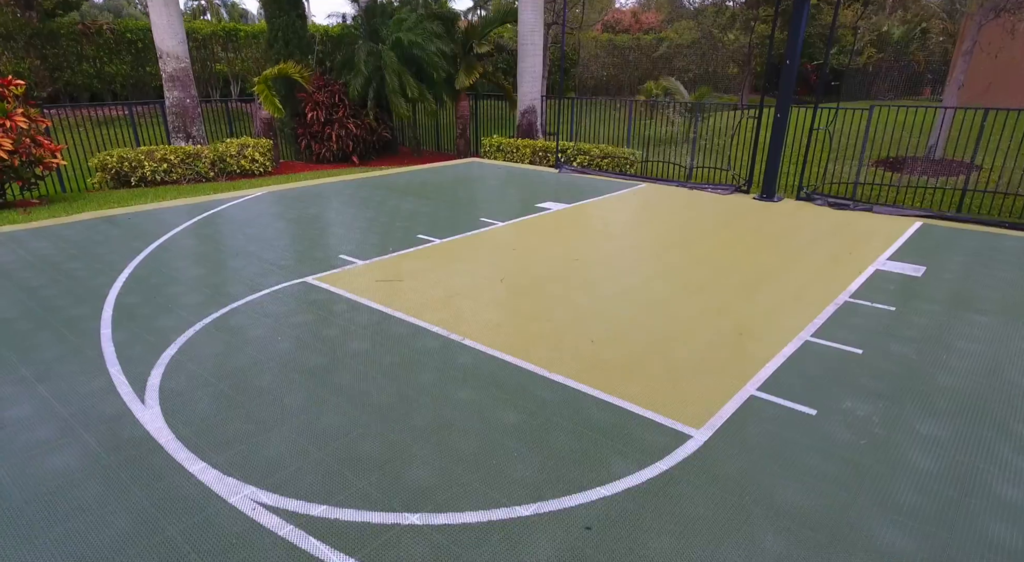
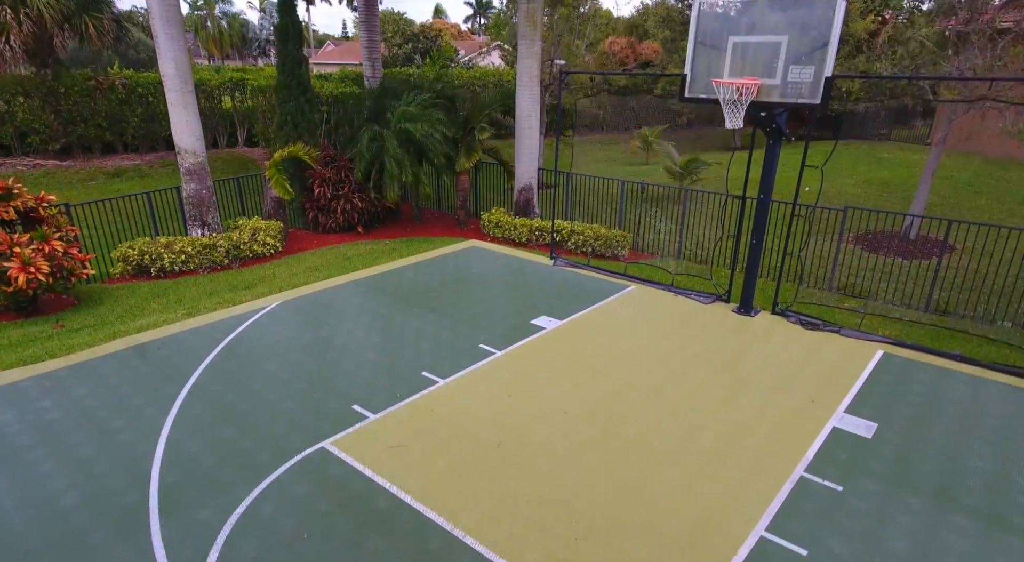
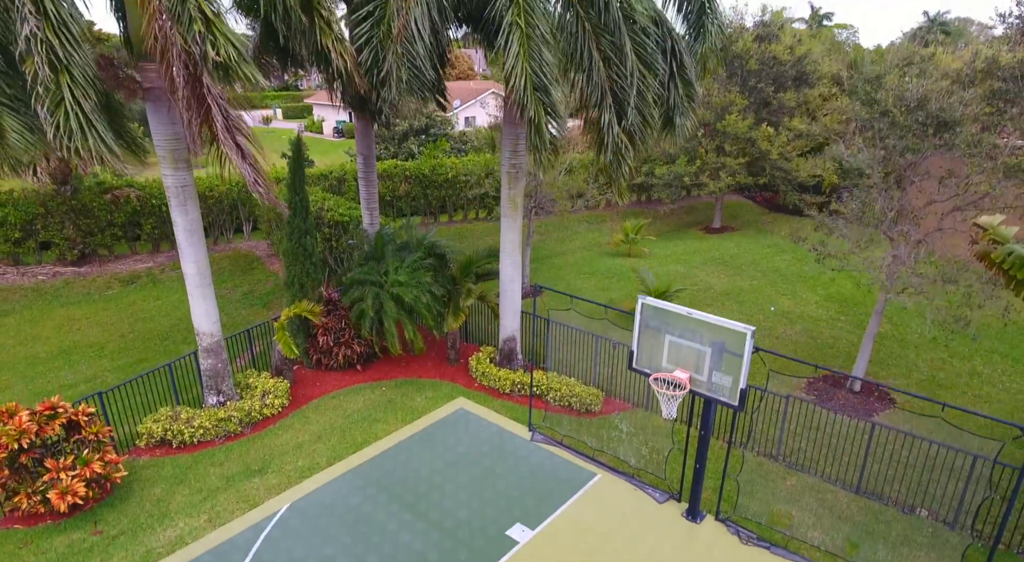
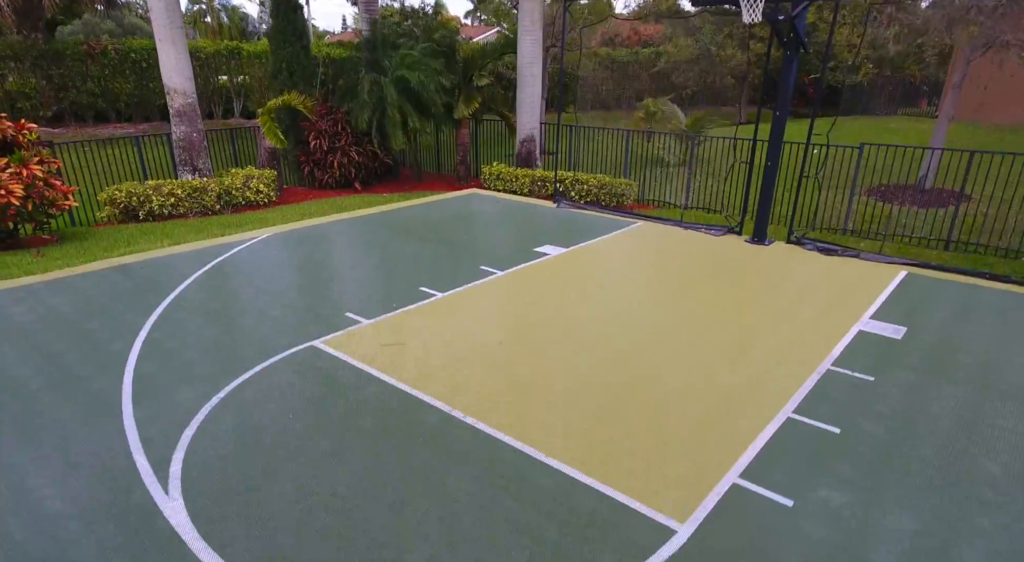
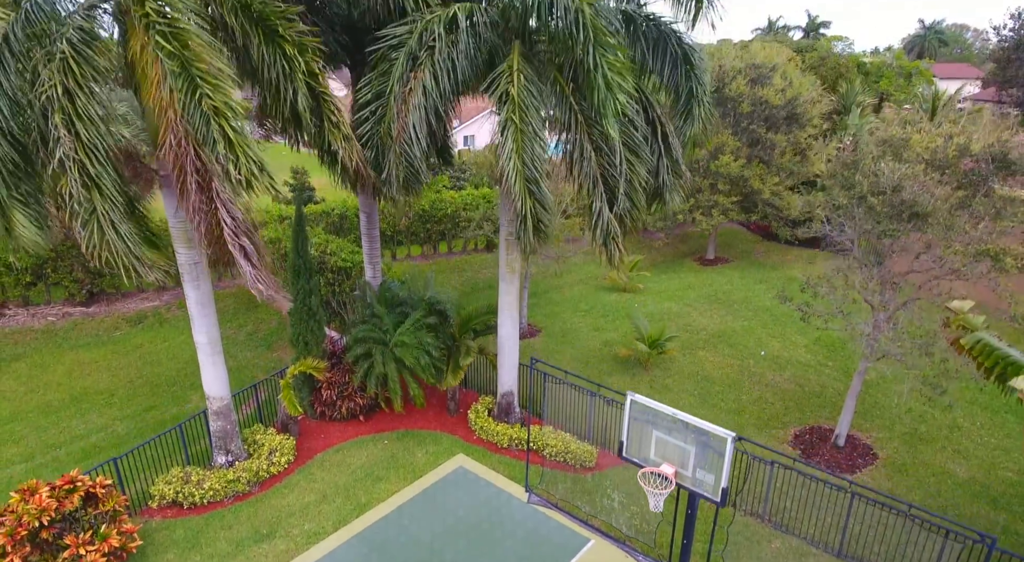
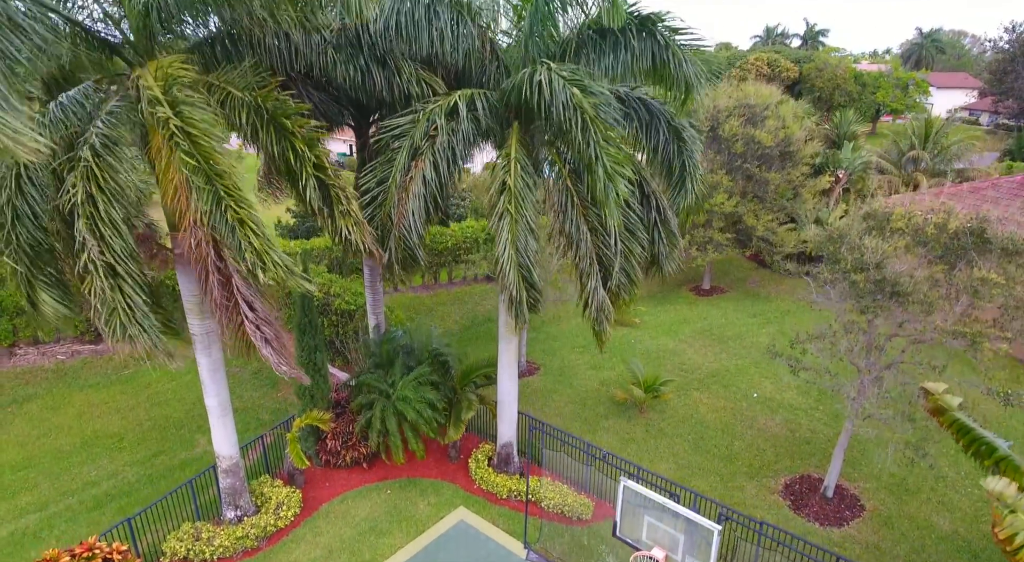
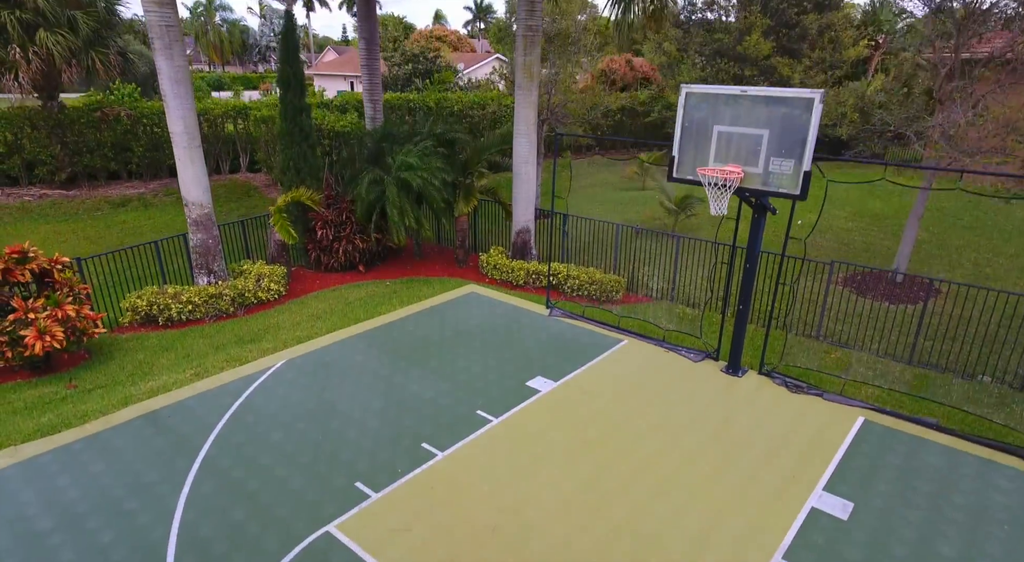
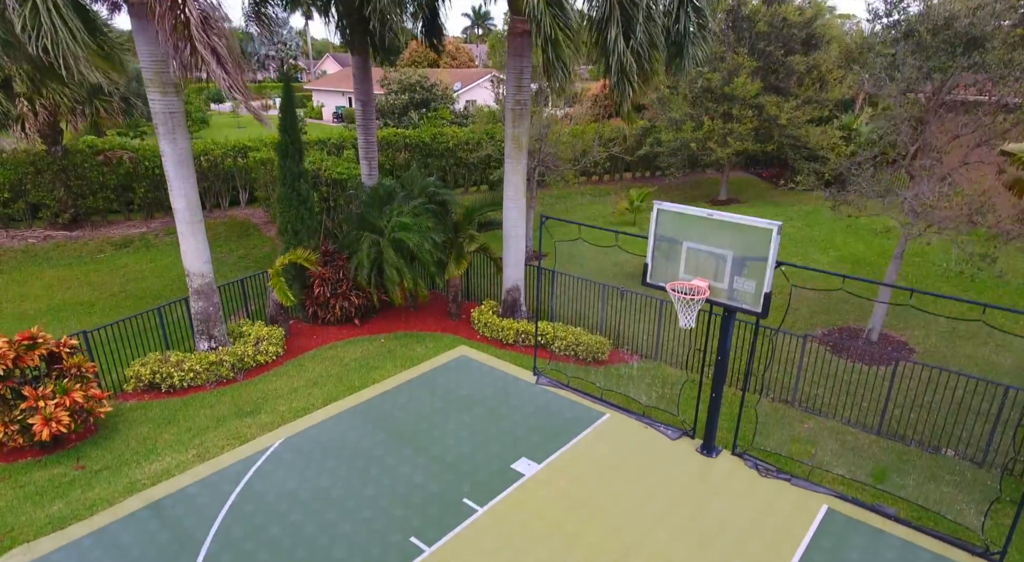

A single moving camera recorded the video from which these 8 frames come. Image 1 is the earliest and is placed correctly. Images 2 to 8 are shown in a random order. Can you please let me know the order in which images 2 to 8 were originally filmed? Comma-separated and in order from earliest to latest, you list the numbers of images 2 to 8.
4, 2, 7, 8, 3, 5, 6
